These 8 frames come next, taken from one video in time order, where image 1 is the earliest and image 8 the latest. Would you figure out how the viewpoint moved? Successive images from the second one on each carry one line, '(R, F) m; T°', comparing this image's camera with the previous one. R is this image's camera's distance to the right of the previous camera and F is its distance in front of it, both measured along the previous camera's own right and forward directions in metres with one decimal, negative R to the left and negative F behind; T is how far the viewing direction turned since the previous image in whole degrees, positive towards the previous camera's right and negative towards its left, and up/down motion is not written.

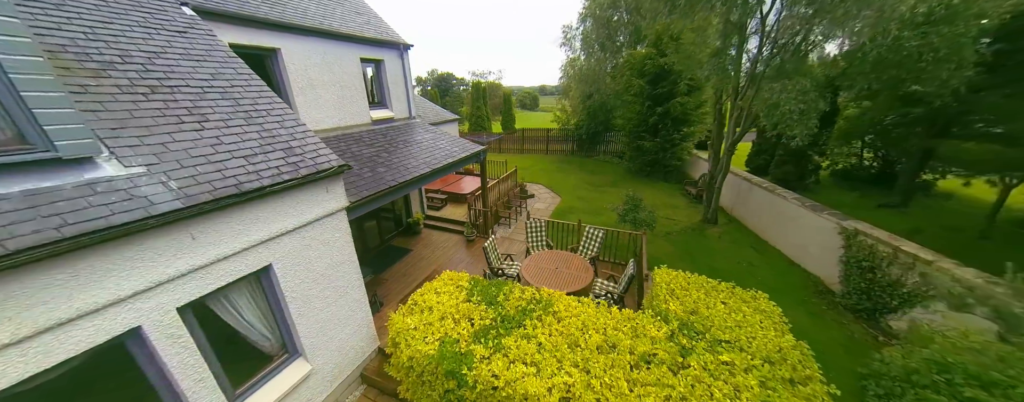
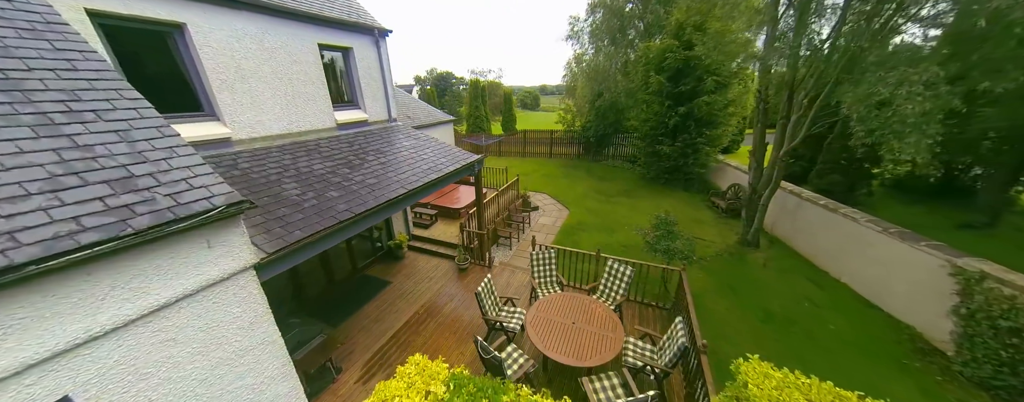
(0.0, +1.5) m; 0°
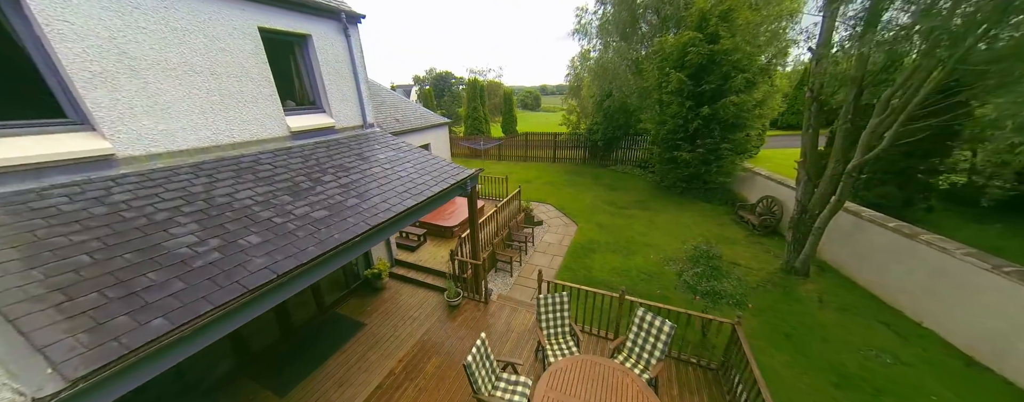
(0.0, +1.2) m; 0°
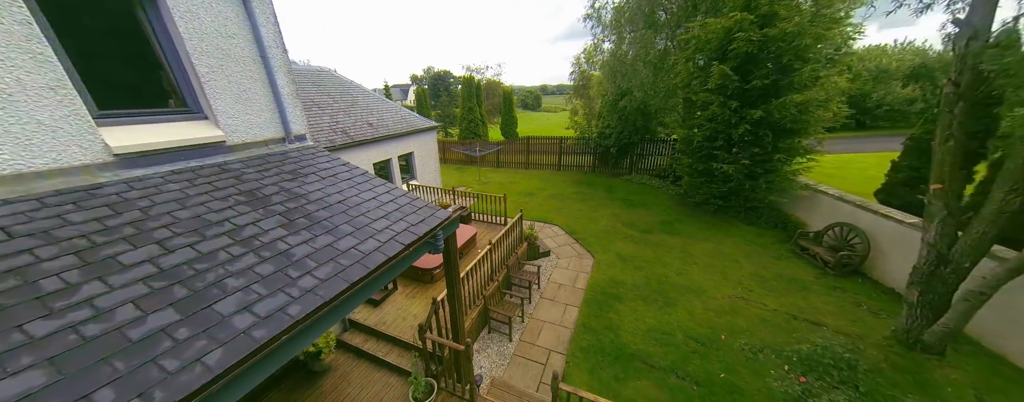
(0.0, +2.0) m; 0°
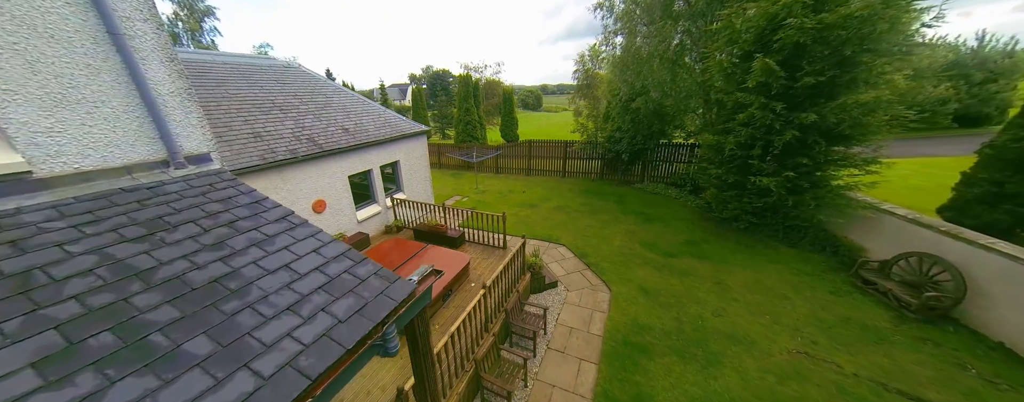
(0.0, +1.3) m; 0°
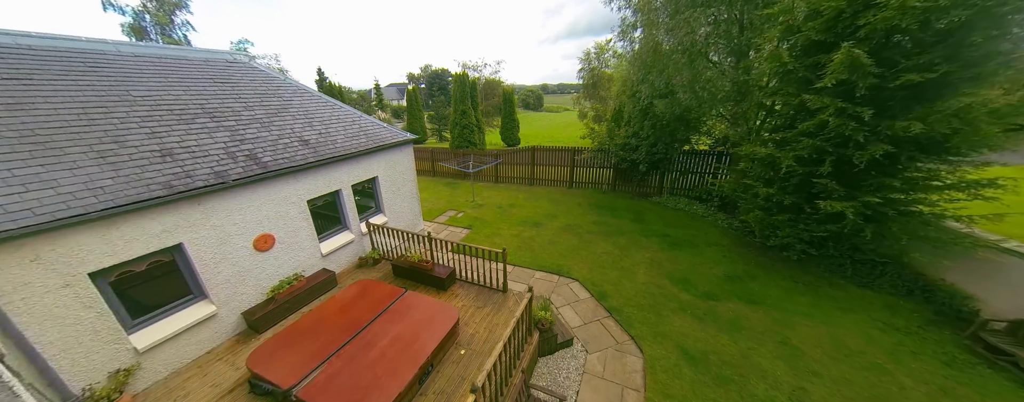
(0.0, +1.6) m; 0°
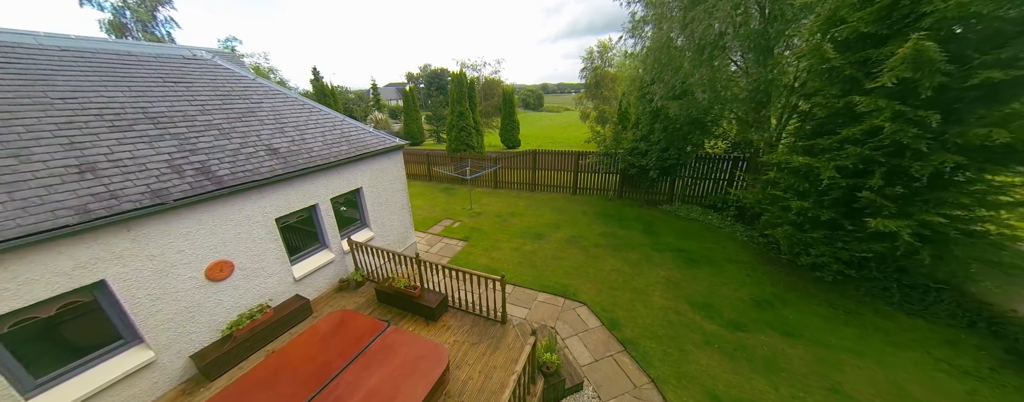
(0.0, +0.8) m; 0°
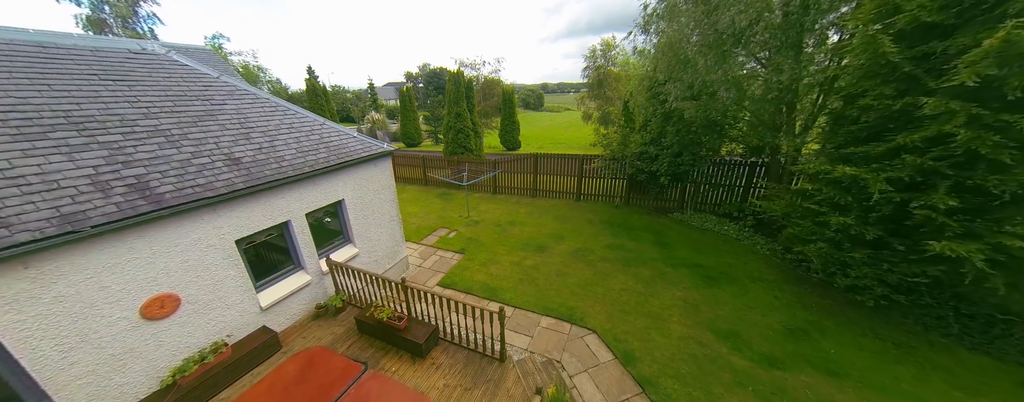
(0.0, +0.8) m; 0°
